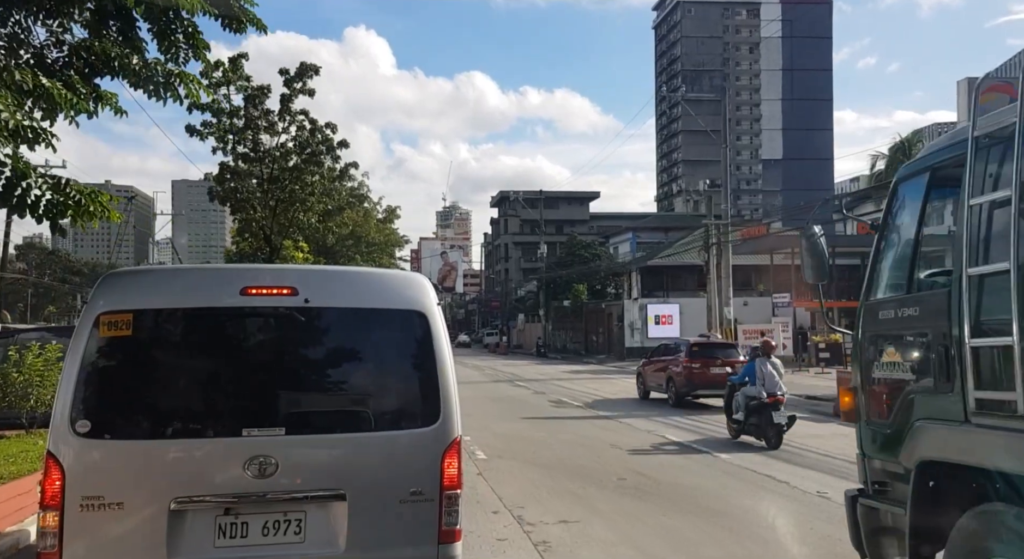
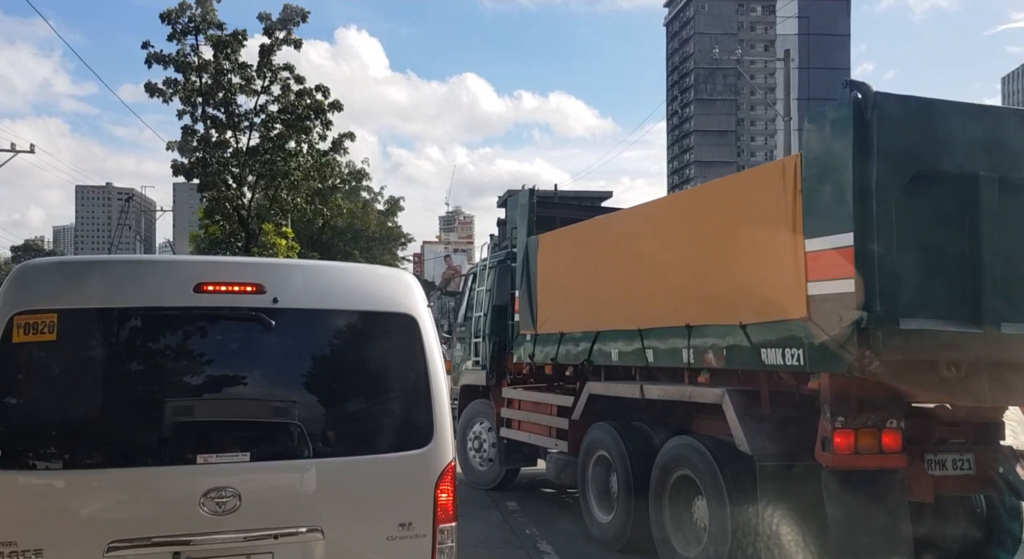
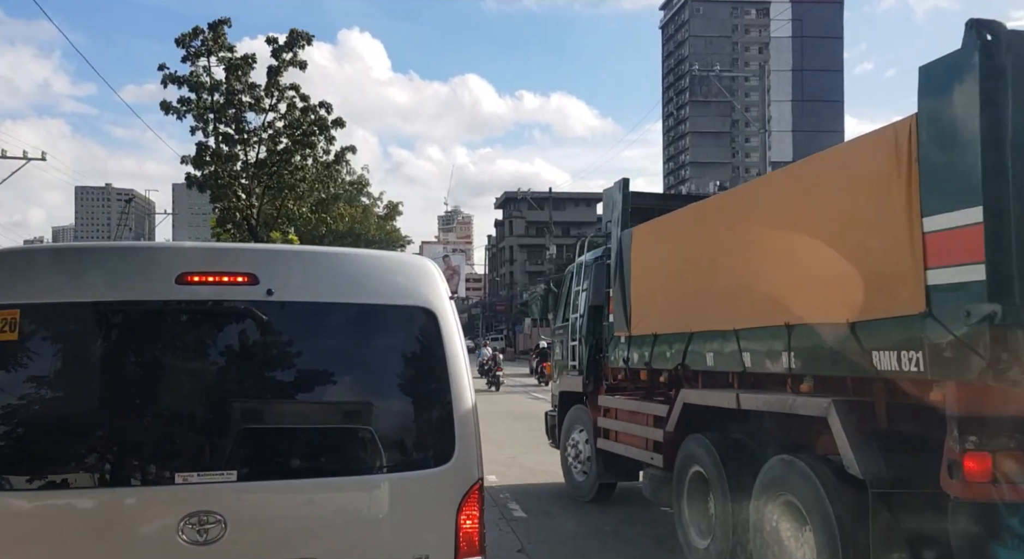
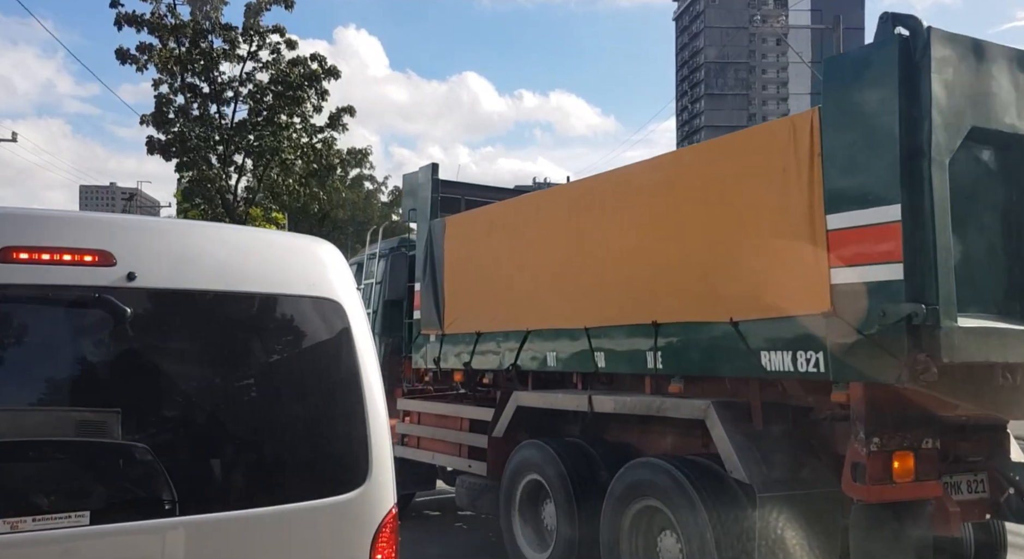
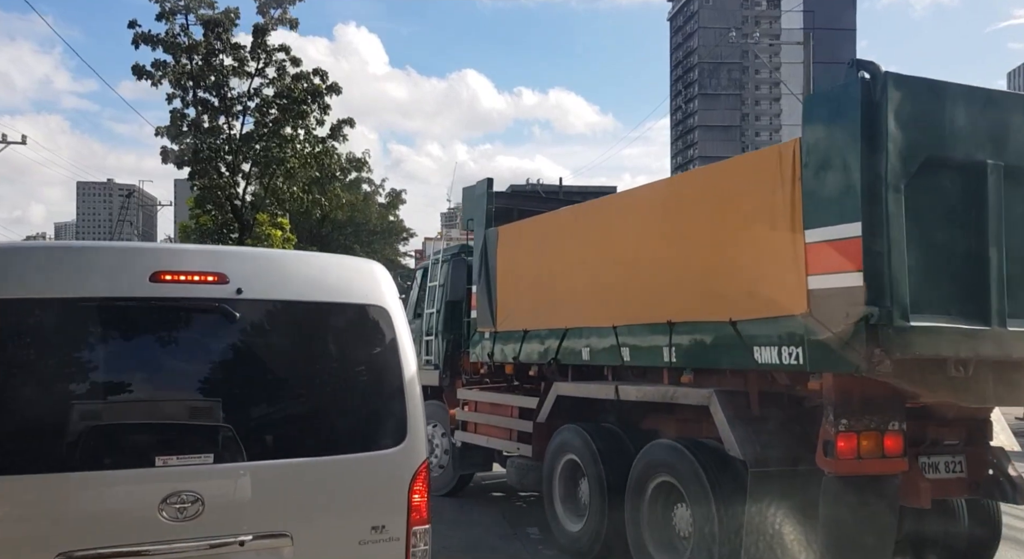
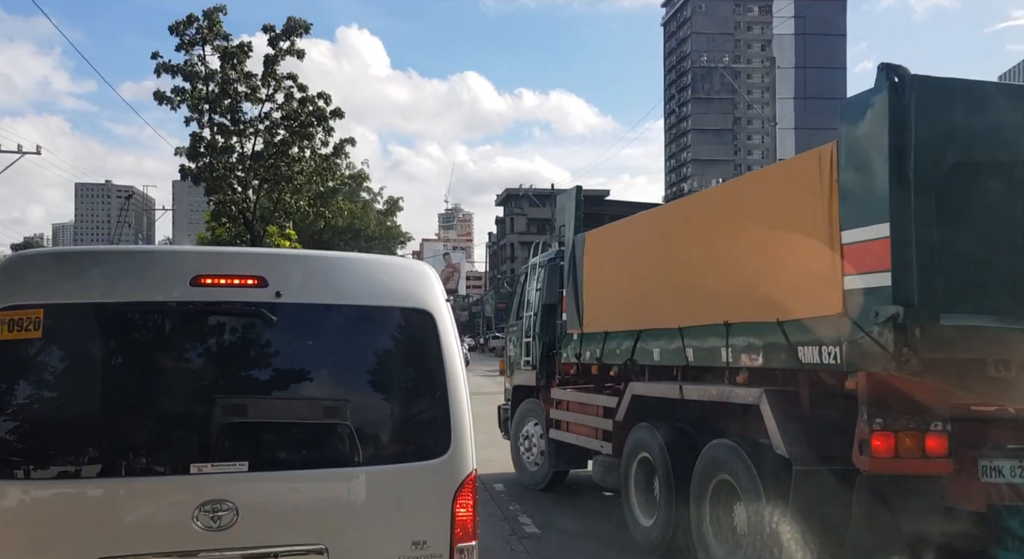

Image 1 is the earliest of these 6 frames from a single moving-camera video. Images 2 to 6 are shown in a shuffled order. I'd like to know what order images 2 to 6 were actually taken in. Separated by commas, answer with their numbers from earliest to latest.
3, 6, 2, 5, 4
